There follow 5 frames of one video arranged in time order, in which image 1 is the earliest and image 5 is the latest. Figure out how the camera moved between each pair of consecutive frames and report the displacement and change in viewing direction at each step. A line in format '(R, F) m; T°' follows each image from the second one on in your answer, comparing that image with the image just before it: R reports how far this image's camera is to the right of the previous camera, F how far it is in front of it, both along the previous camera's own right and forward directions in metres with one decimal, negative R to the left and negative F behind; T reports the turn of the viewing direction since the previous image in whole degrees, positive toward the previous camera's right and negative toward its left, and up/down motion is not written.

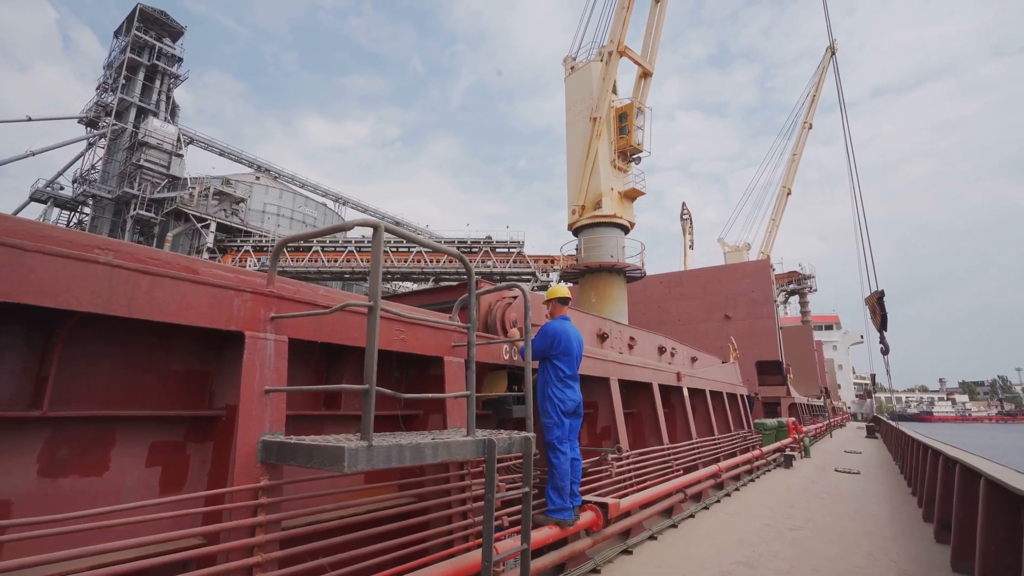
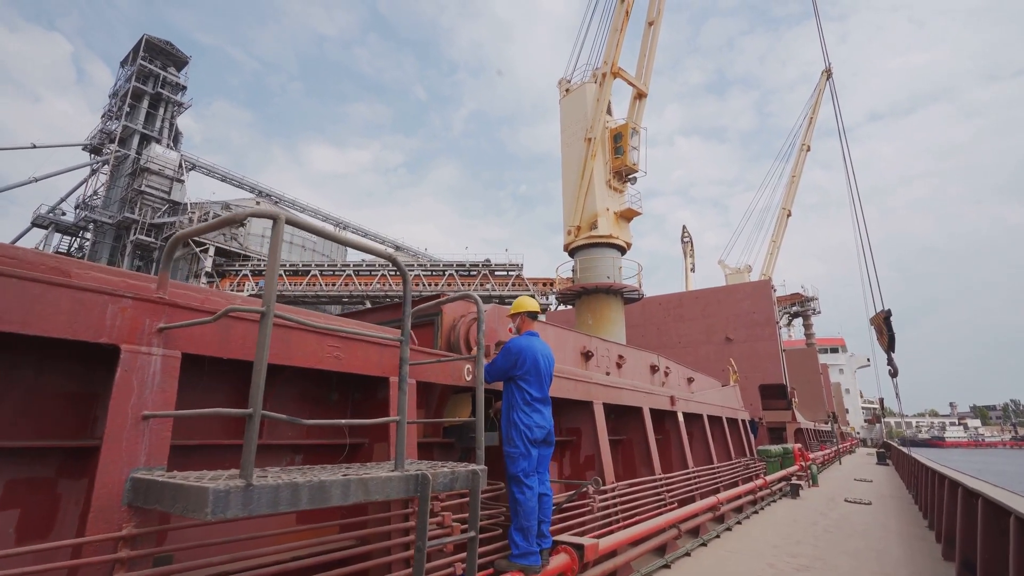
(+0.4, +0.5) m; 0°
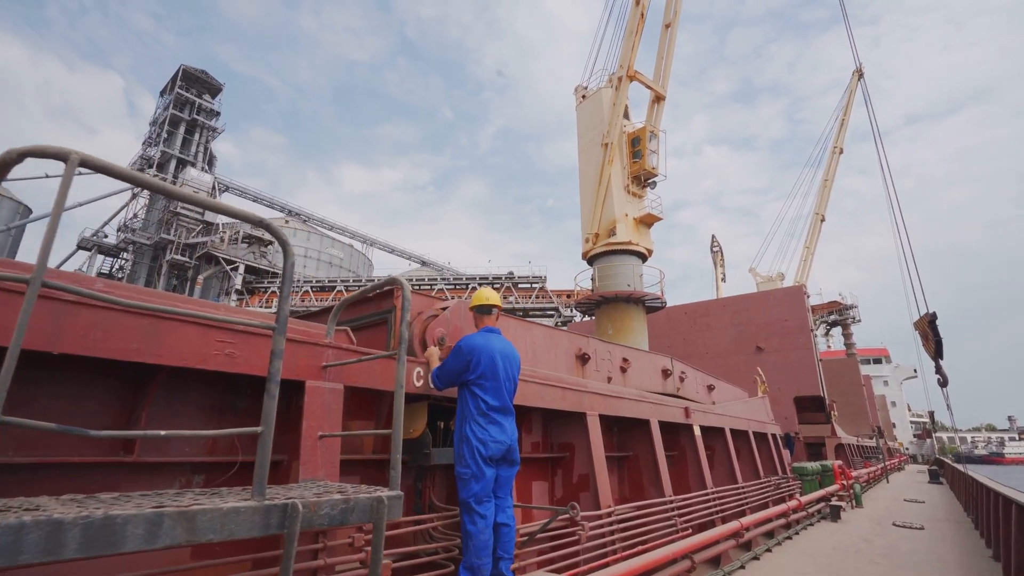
(+0.5, +0.7) m; -3°
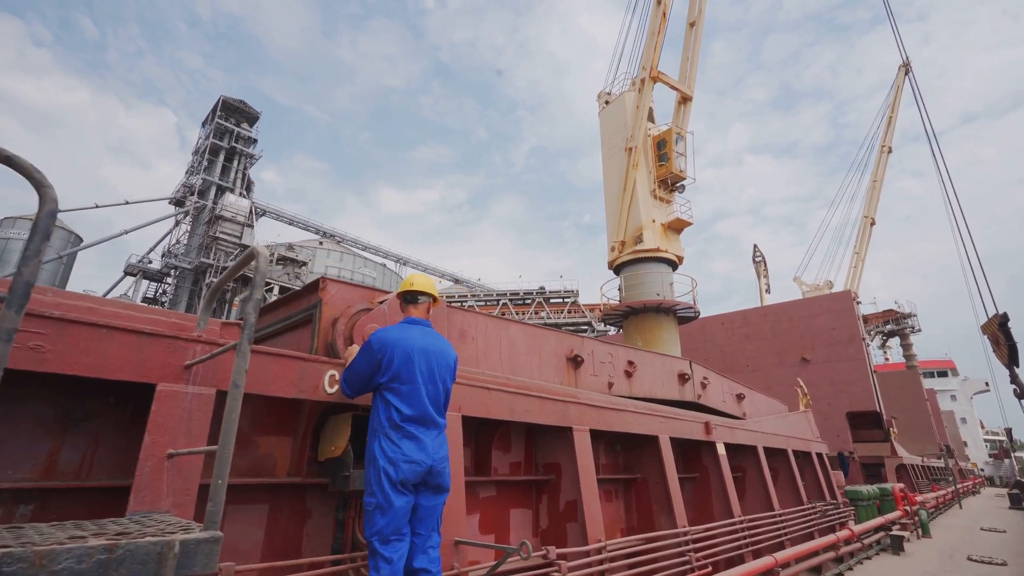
(+0.6, +0.8) m; -4°
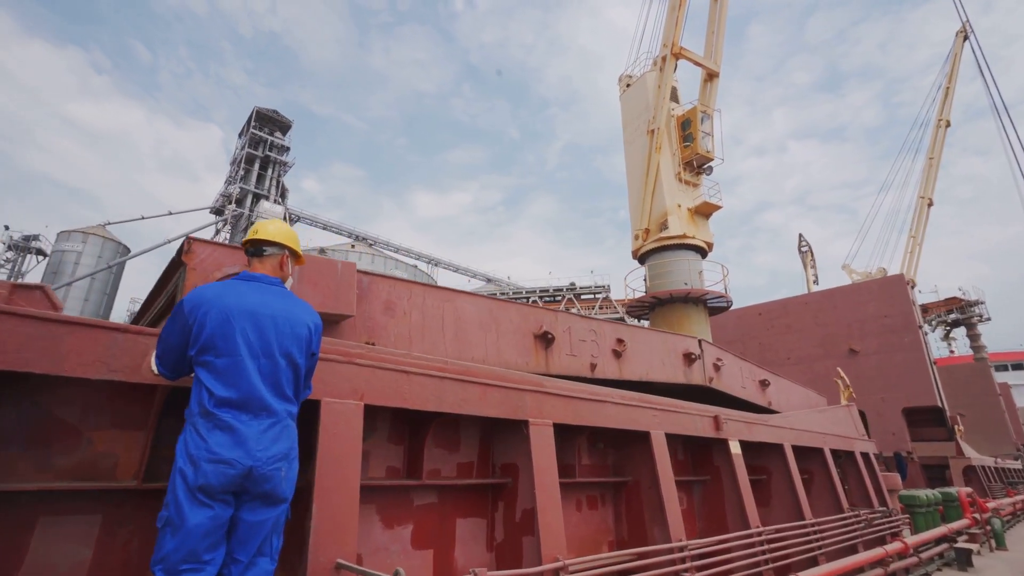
(+0.8, +0.8) m; -4°
